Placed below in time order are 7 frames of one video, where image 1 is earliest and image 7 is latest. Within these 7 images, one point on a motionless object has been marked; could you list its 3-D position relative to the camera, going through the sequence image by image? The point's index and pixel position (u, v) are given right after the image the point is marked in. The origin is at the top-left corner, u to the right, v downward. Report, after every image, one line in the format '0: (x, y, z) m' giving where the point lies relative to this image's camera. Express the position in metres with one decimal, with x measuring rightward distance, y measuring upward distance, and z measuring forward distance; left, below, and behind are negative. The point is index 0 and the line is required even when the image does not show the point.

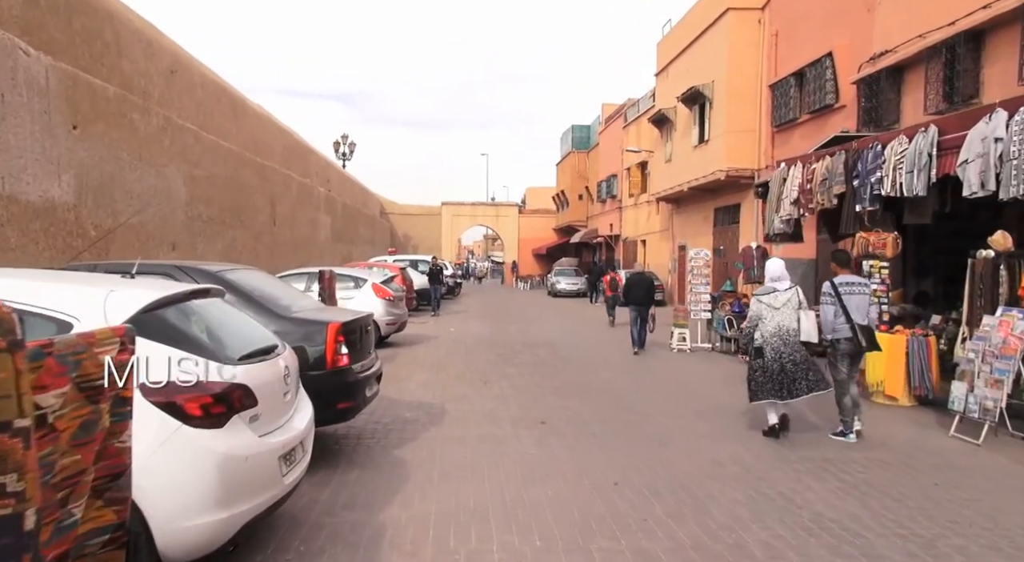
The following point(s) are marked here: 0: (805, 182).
0: (+4.8, +1.6, +11.2) m
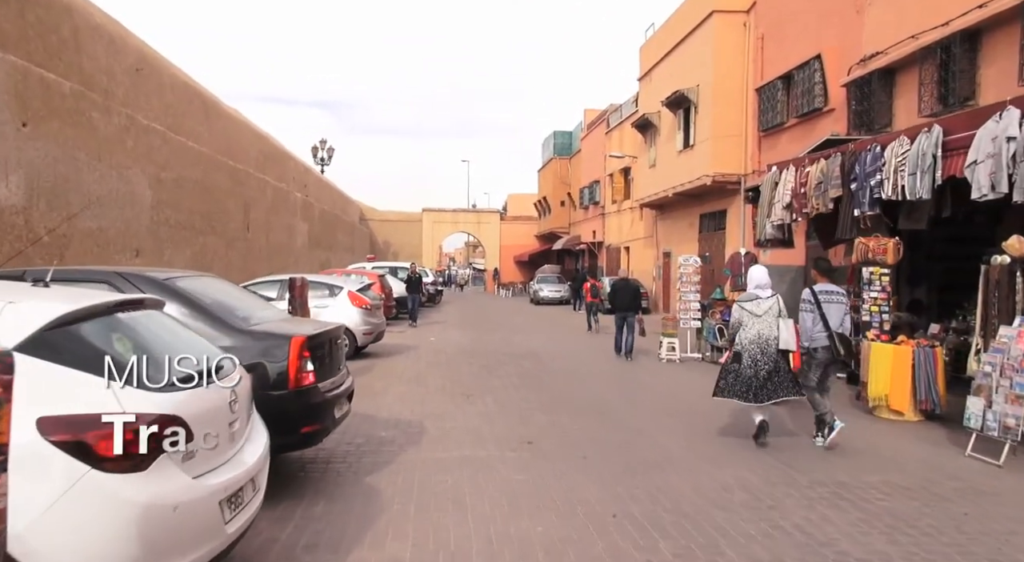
0: (+4.5, +1.5, +10.8) m
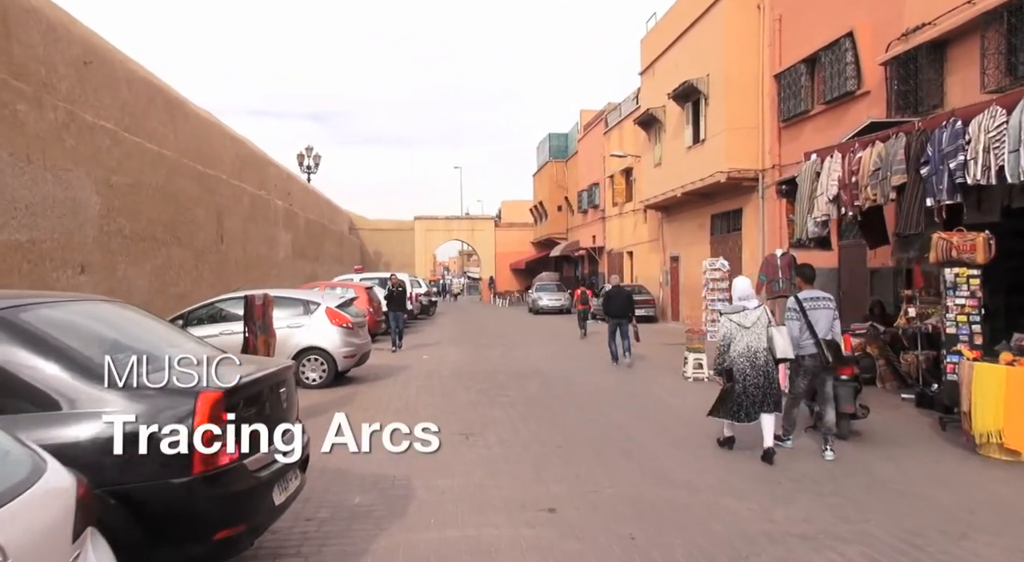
0: (+4.5, +1.4, +9.3) m
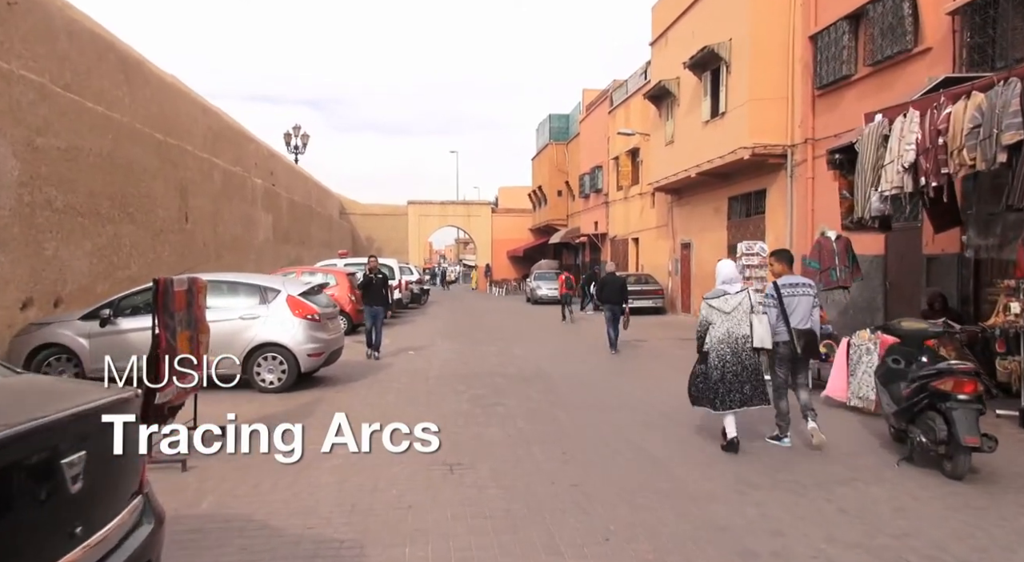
0: (+4.5, +1.6, +7.4) m
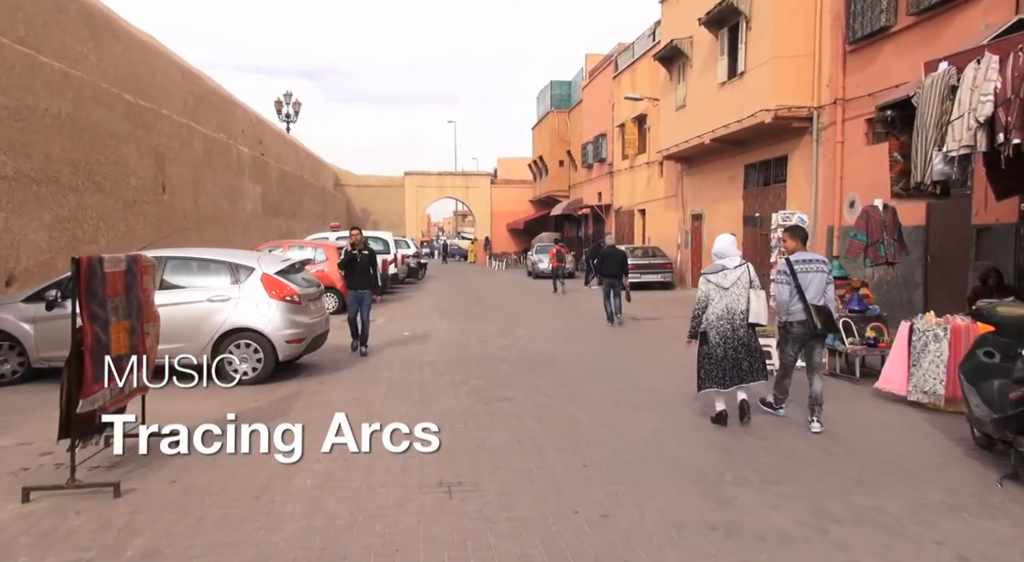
0: (+4.6, +1.8, +6.3) m
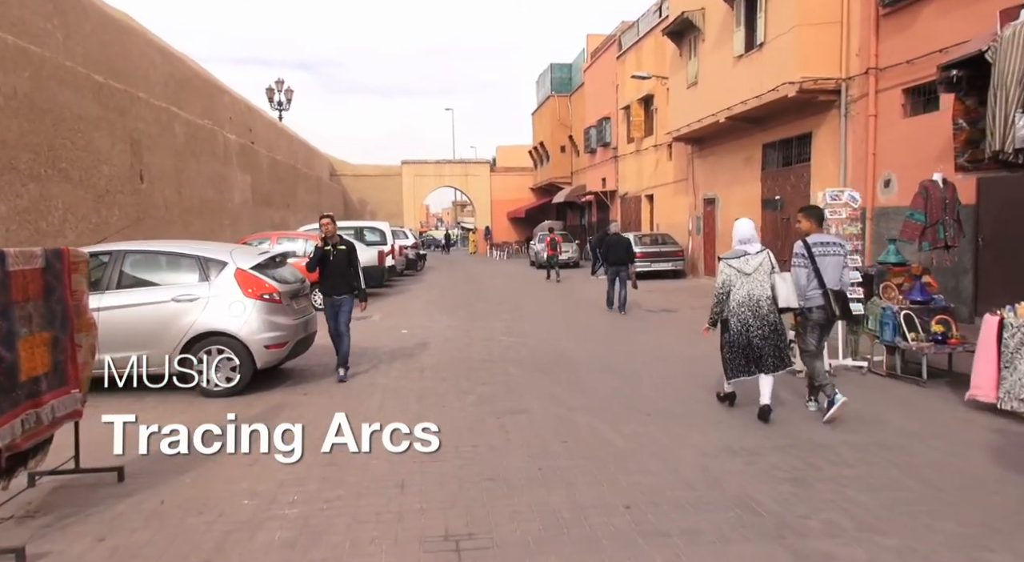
0: (+4.7, +1.9, +5.2) m
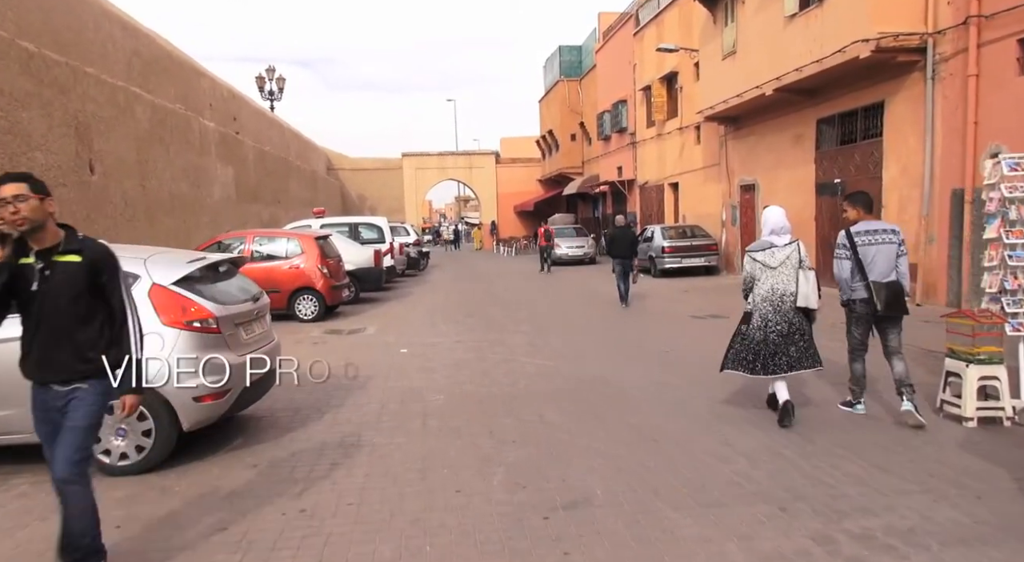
0: (+5.0, +1.9, +2.9) m
